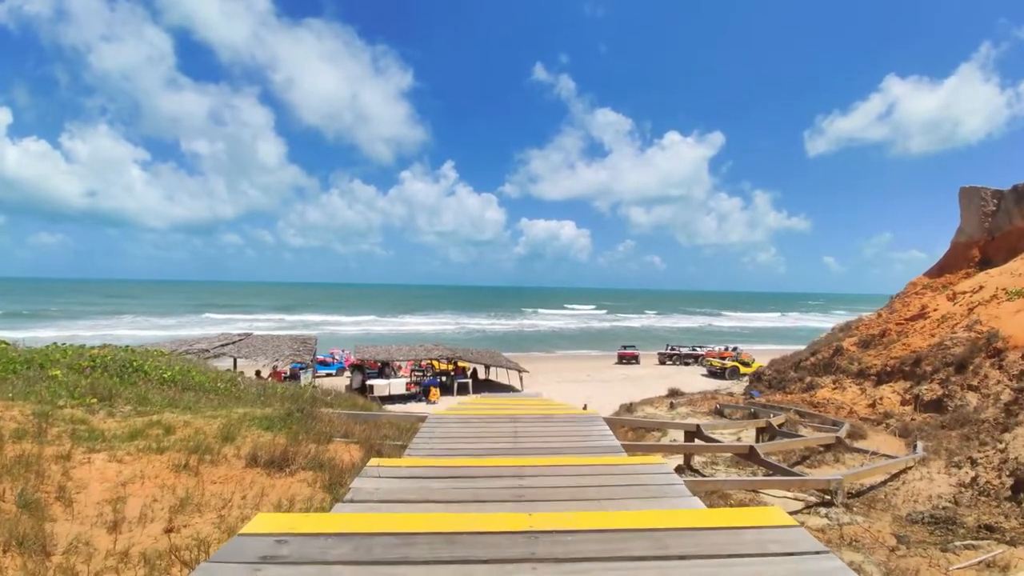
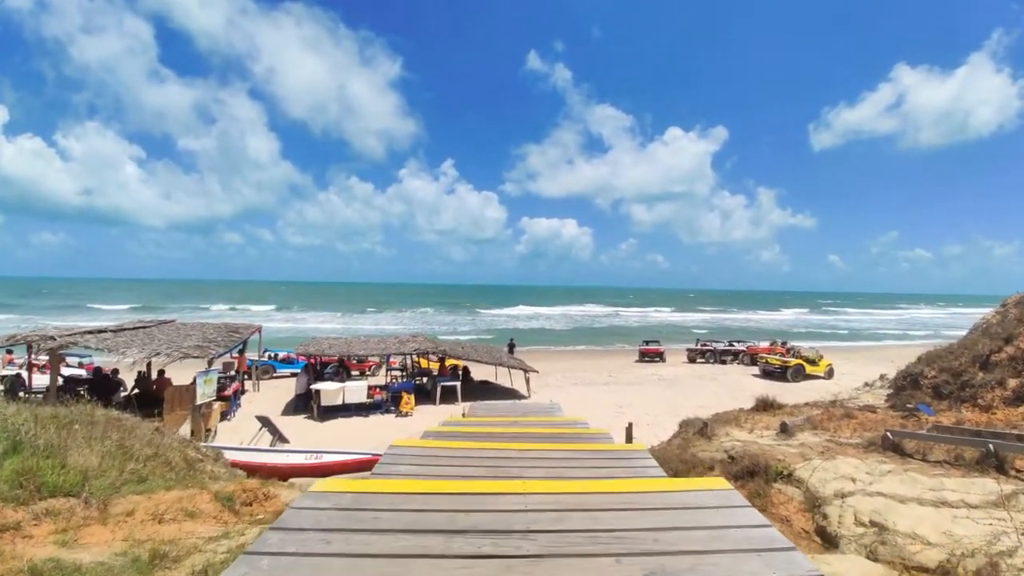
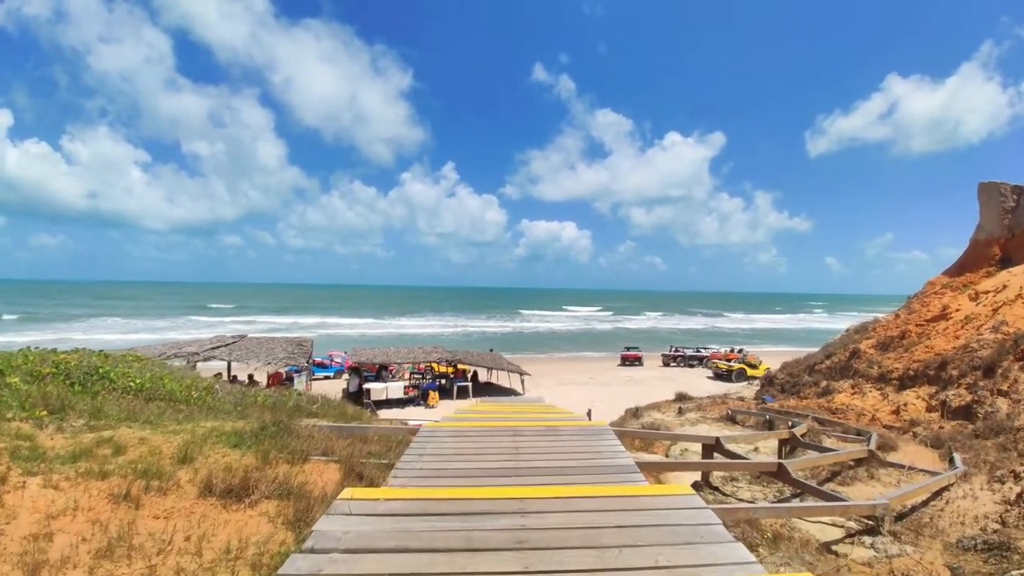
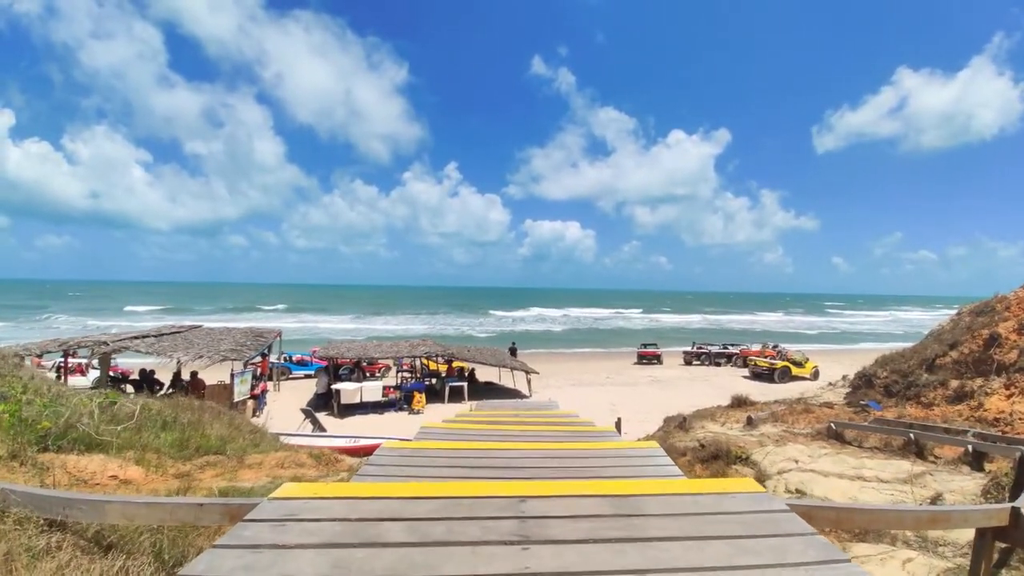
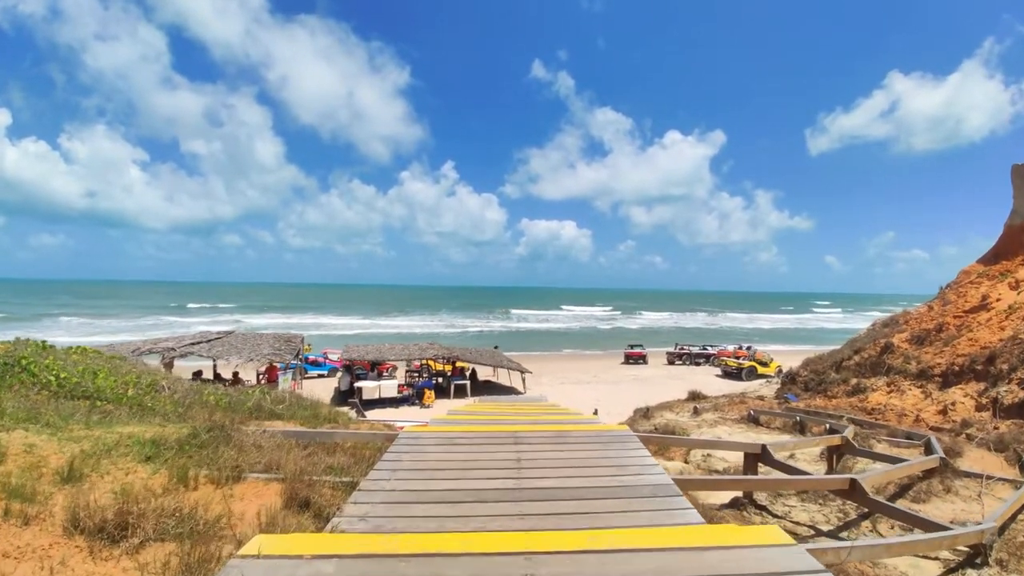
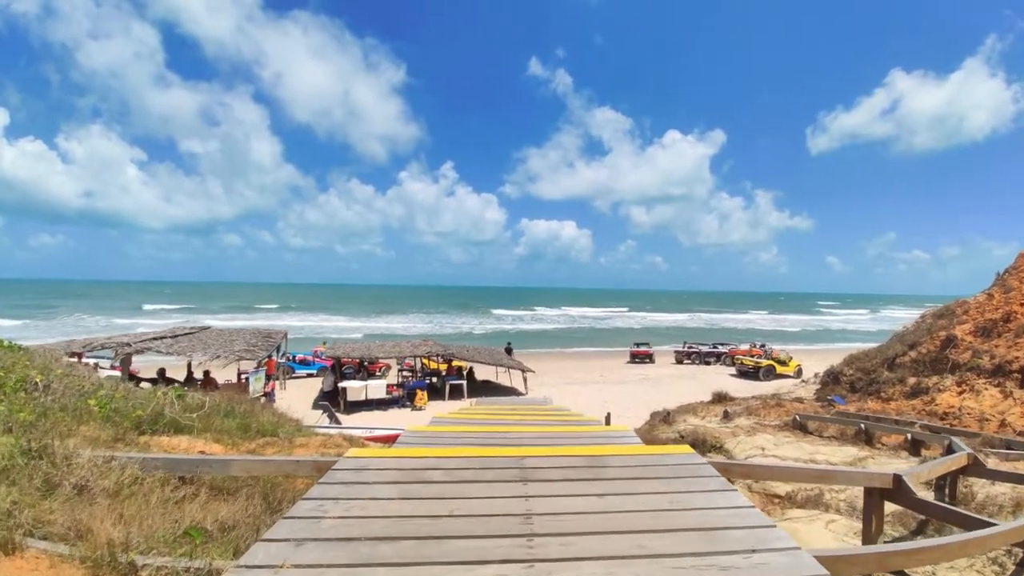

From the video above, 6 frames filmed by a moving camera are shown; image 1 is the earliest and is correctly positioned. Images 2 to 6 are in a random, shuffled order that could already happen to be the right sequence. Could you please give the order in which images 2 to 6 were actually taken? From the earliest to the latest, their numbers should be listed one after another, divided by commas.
3, 5, 6, 4, 2
